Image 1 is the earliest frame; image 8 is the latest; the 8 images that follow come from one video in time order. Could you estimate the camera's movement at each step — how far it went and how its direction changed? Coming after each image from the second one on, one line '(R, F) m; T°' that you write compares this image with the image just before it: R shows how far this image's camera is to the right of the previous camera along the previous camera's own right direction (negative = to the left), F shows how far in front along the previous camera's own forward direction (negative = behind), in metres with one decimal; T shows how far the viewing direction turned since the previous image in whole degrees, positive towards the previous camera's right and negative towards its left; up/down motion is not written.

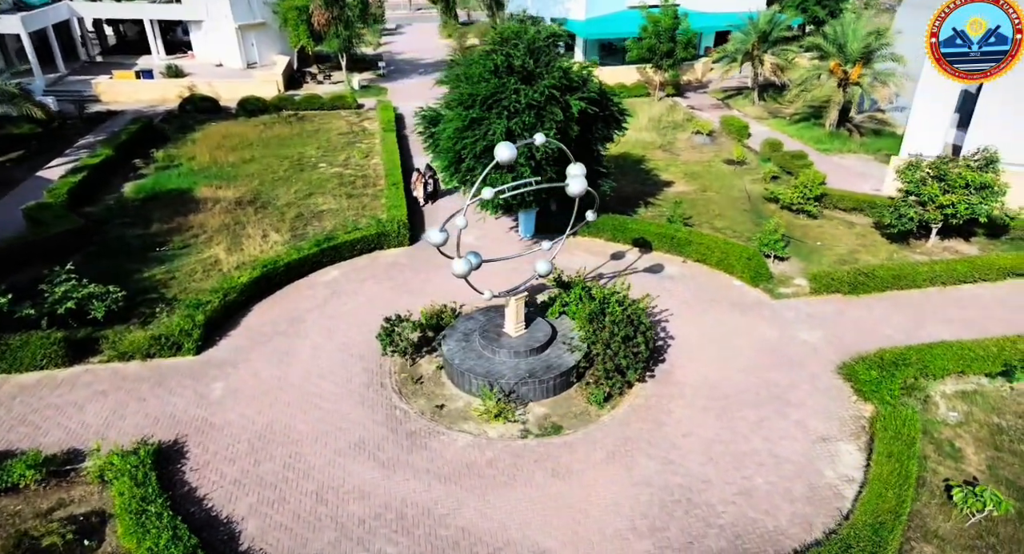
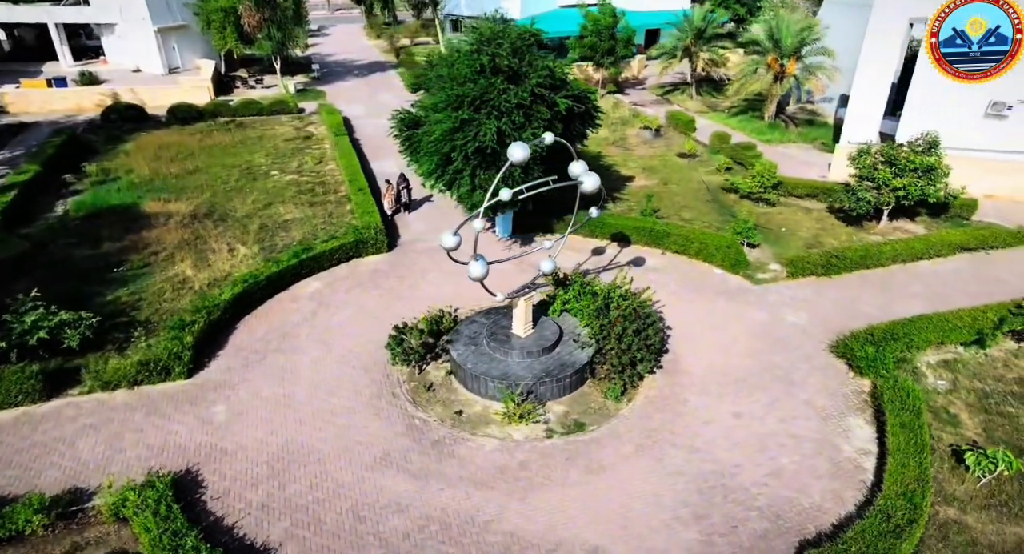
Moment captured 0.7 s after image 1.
(-1.1, +0.1) m; +6°
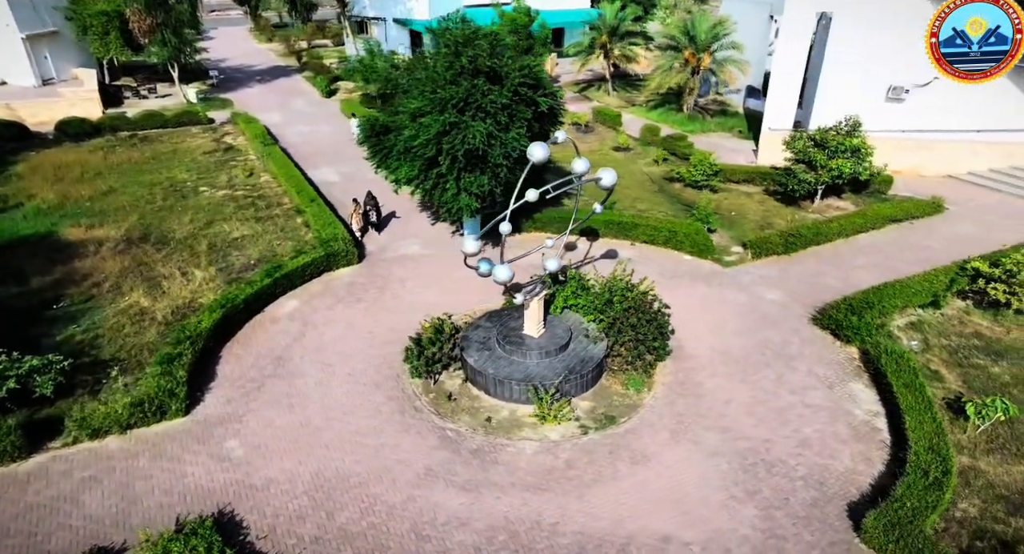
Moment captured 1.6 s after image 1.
(-1.6, +0.2) m; +8°
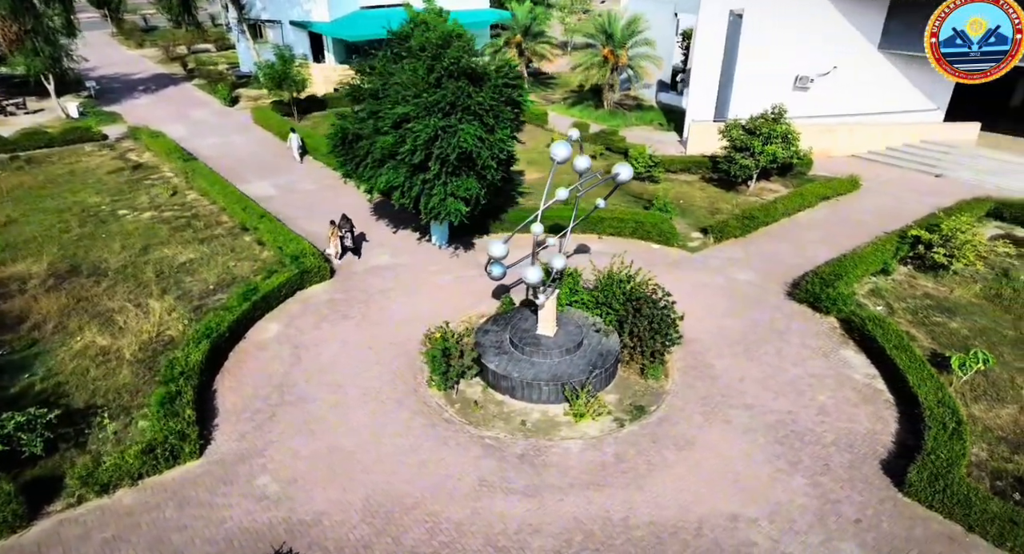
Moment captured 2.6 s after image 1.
(-1.7, +0.2) m; +8°
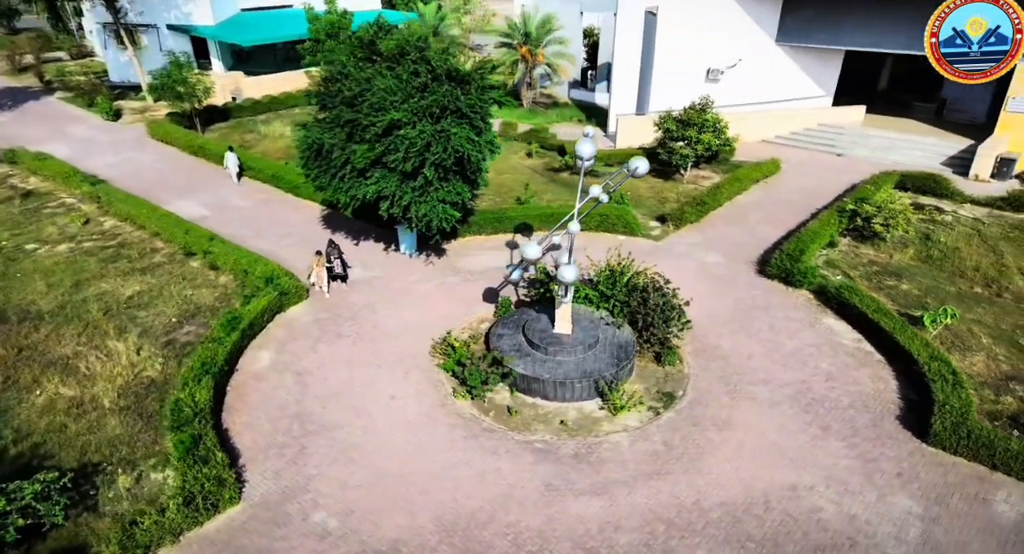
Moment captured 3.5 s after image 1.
(-1.9, +0.1) m; +9°
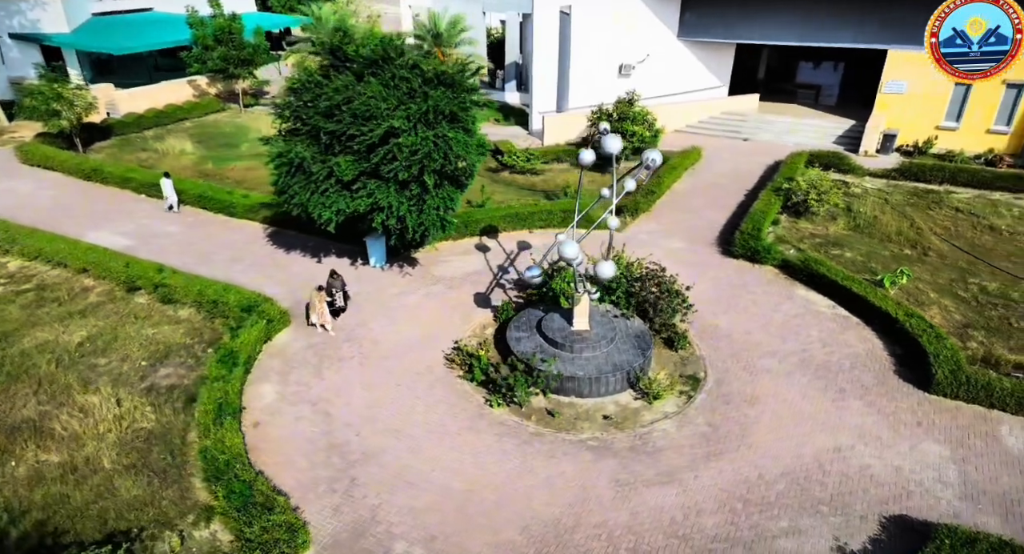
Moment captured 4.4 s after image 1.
(-2.1, +0.1) m; +10°
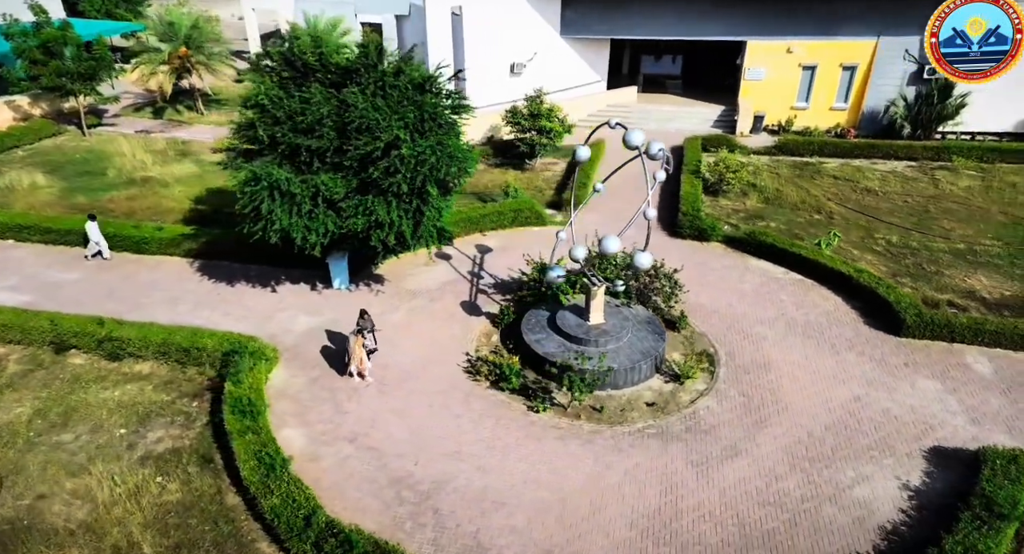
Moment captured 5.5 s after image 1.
(-2.7, +0.2) m; +12°
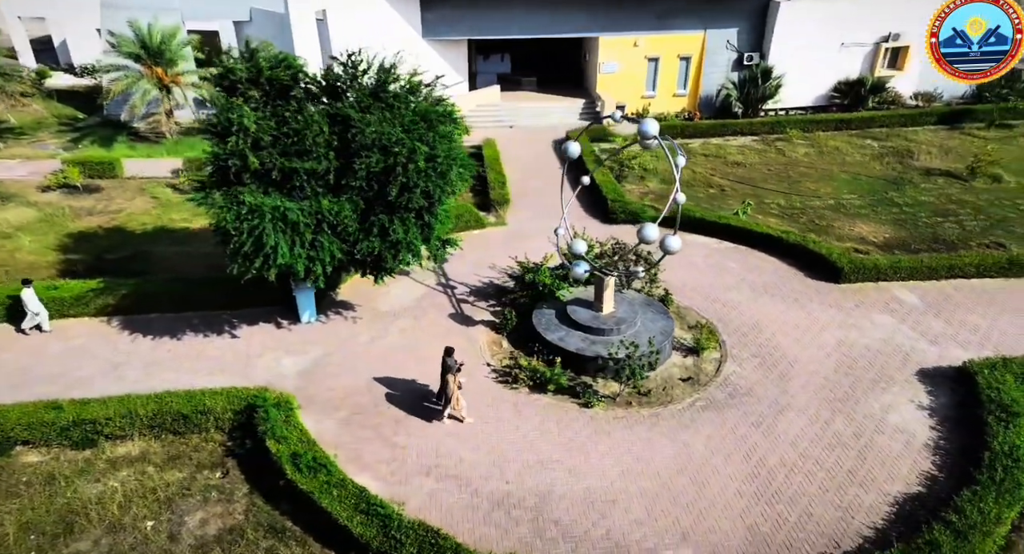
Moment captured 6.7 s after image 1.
(-3.4, +0.1) m; +15°
